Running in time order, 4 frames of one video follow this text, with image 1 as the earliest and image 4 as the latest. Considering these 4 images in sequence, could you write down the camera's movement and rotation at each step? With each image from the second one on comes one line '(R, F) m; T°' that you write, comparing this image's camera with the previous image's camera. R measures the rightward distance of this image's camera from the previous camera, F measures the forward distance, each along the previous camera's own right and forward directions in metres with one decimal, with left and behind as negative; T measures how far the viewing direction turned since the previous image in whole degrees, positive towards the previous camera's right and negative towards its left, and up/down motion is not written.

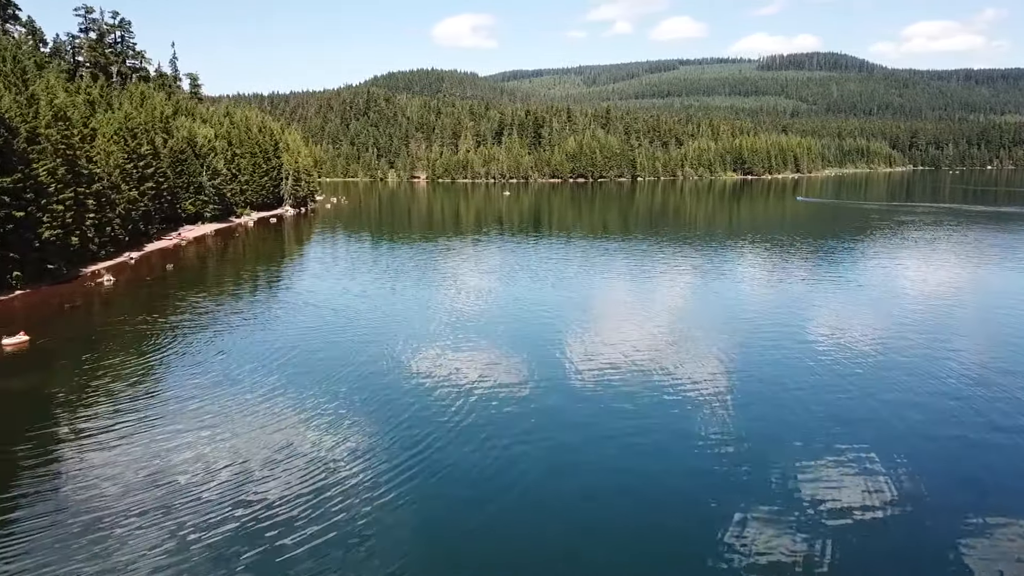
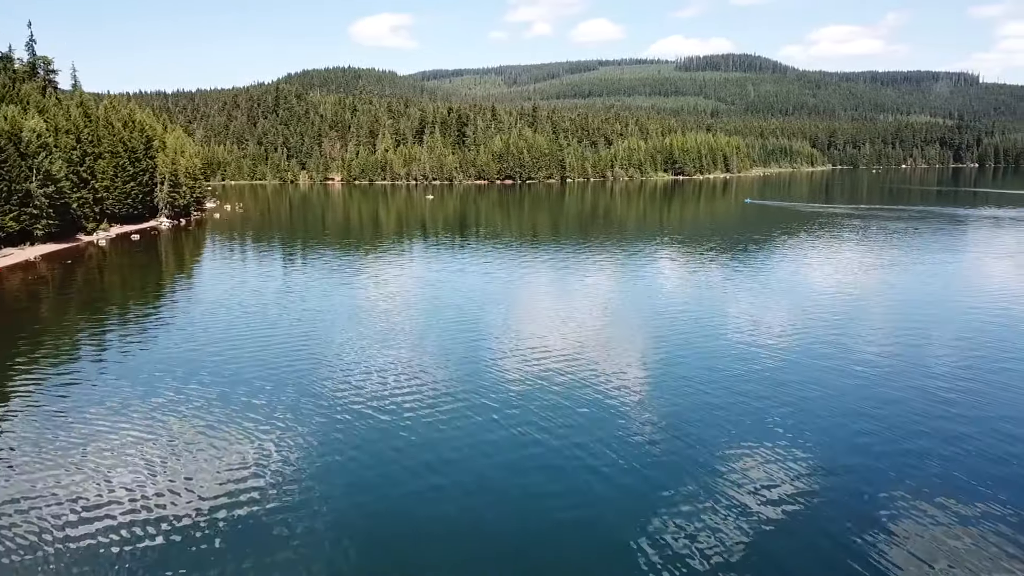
(-0.1, +4.4) m; +5°
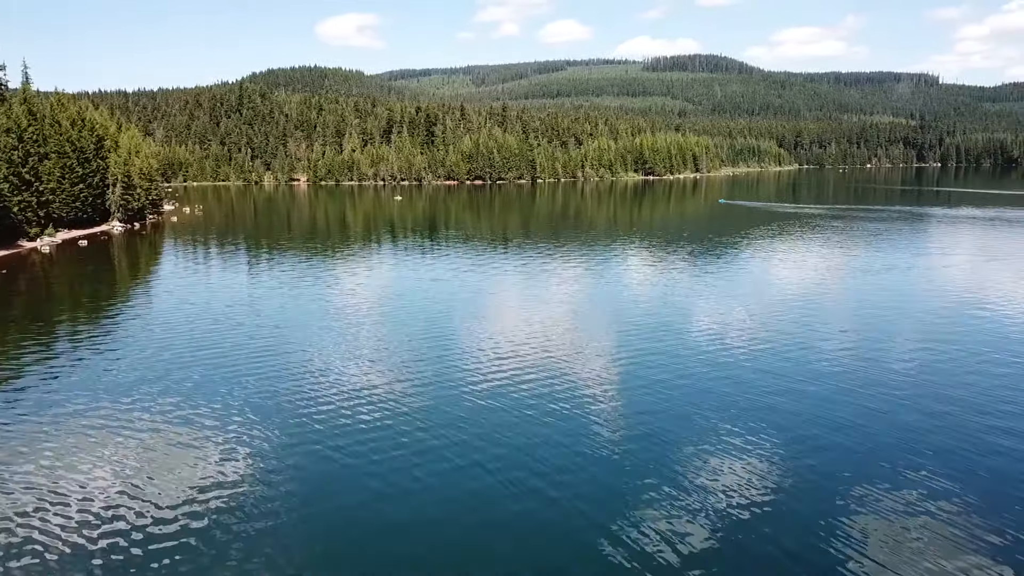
(-0.1, +0.9) m; +2°
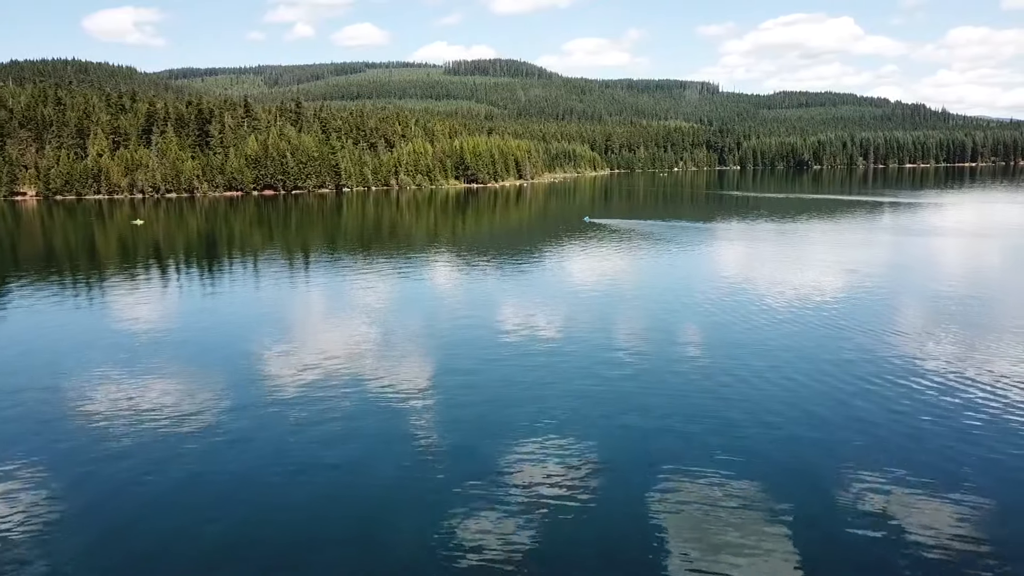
(+0.1, +10.0) m; +14°
